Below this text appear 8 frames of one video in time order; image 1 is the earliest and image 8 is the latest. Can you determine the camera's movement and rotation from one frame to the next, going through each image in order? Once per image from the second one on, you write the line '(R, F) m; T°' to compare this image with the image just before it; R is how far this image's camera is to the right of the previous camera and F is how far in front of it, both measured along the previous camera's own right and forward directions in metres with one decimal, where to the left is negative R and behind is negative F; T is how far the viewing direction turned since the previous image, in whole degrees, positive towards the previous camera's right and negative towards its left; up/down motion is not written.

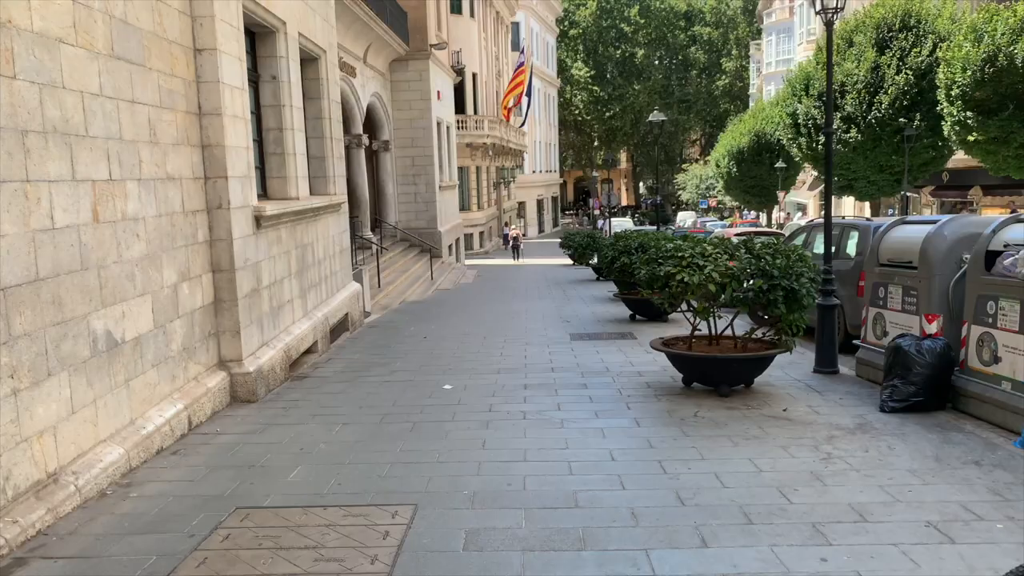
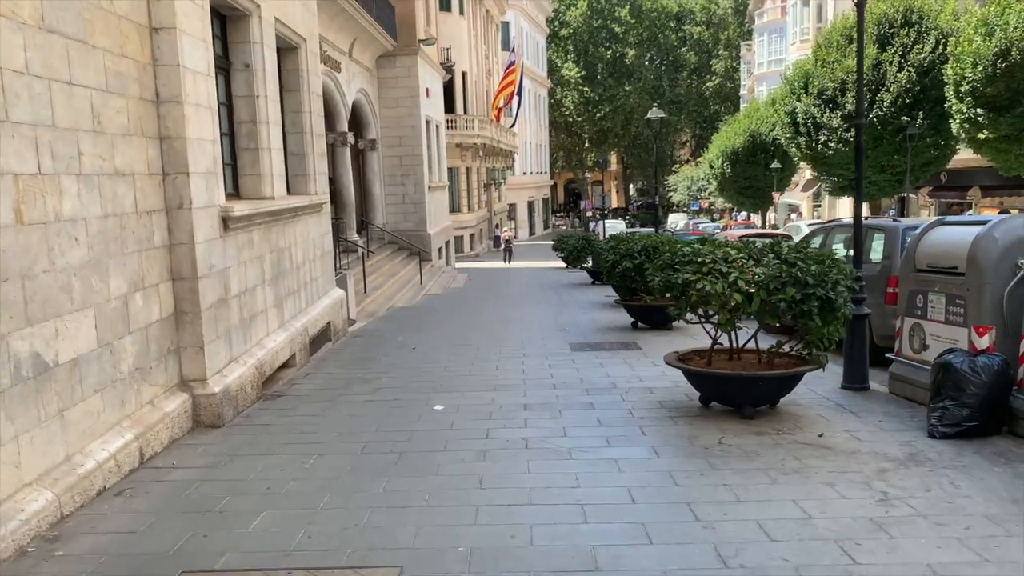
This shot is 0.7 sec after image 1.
(-0.1, +0.8) m; +1°
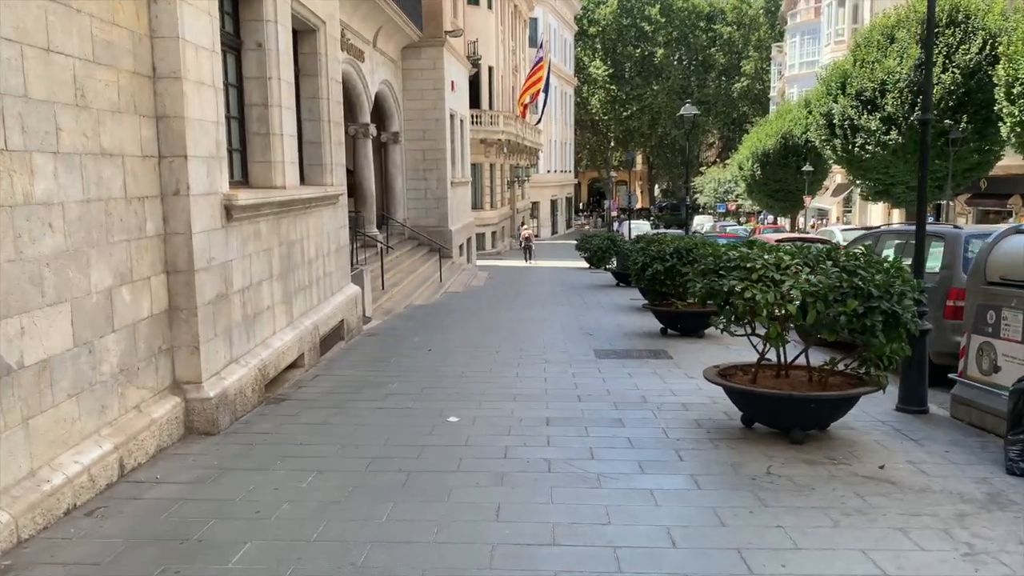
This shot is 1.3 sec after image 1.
(0.0, +0.7) m; -1°
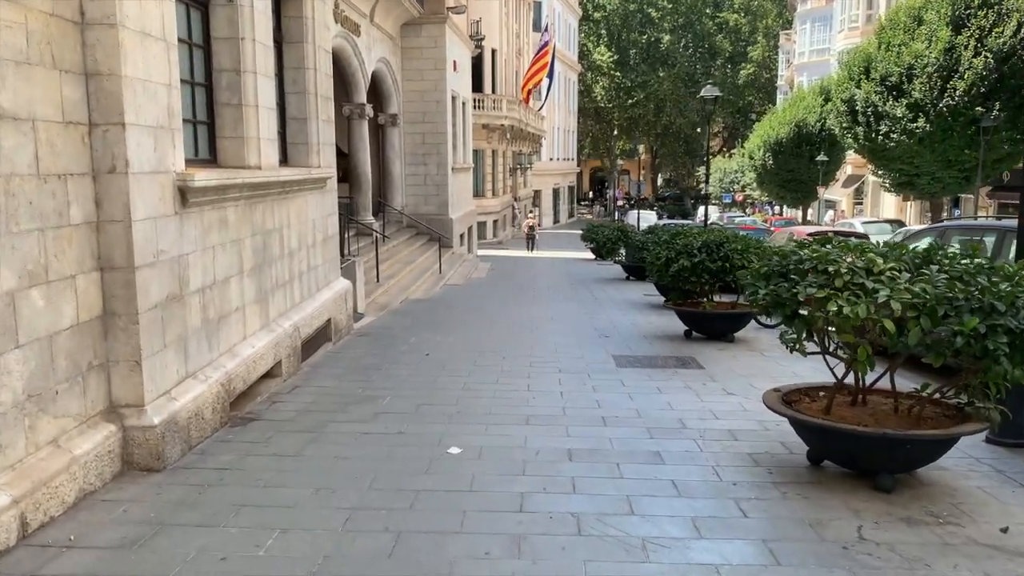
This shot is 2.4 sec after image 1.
(-0.1, +1.2) m; 0°
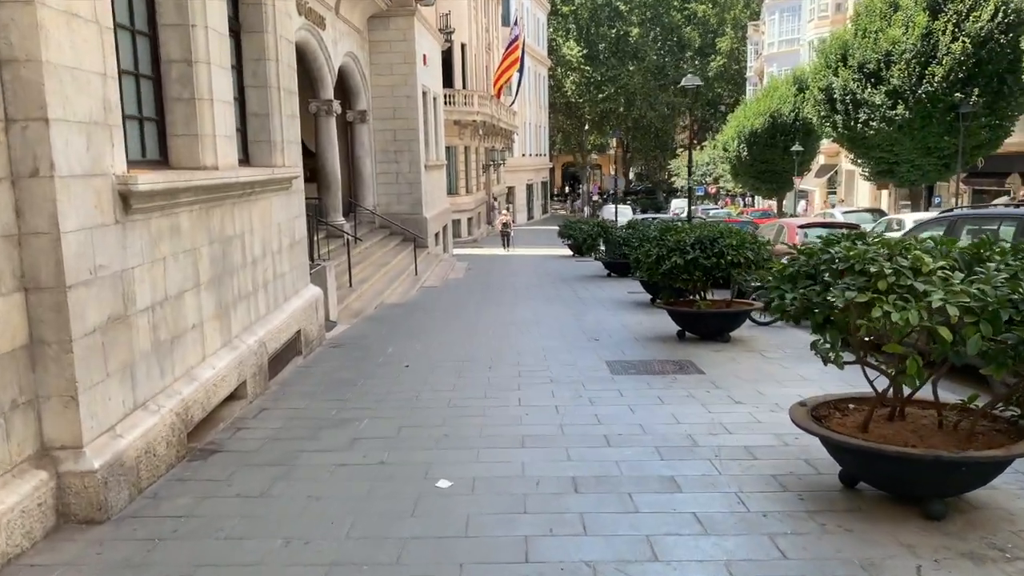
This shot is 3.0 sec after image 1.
(-0.1, +0.7) m; +2°
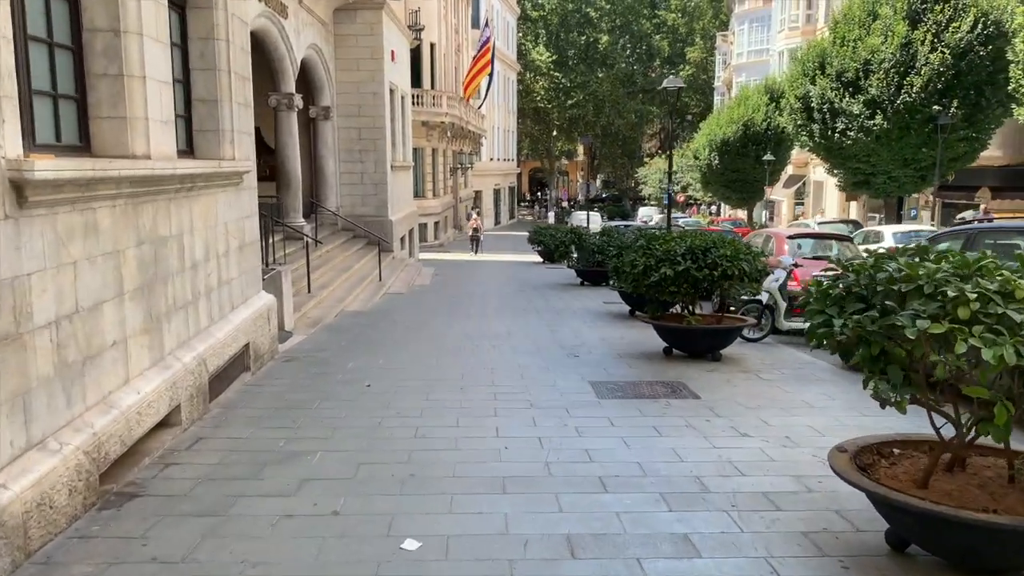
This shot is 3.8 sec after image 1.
(-0.1, +0.9) m; +3°
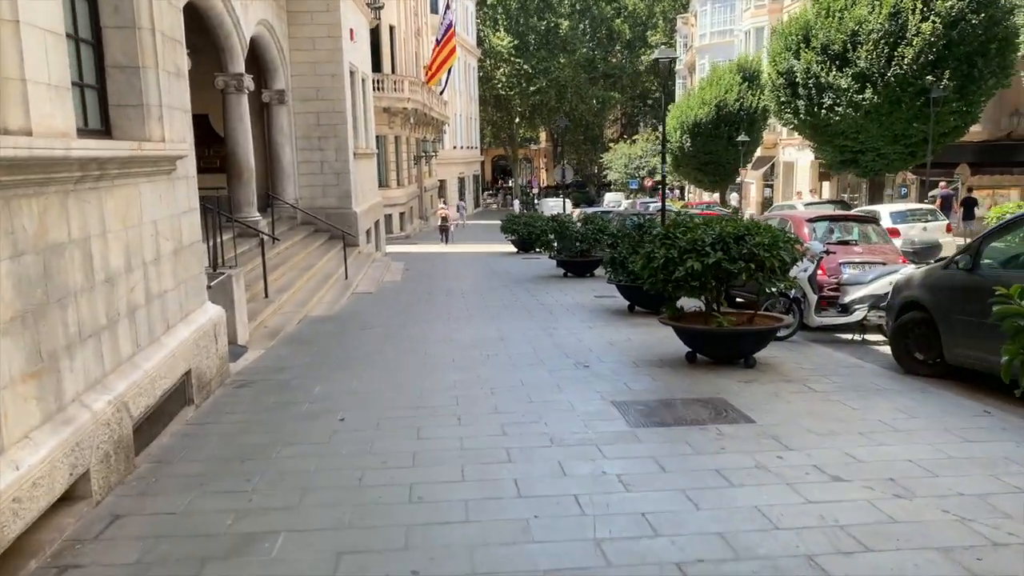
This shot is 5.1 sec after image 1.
(-0.3, +1.5) m; +3°
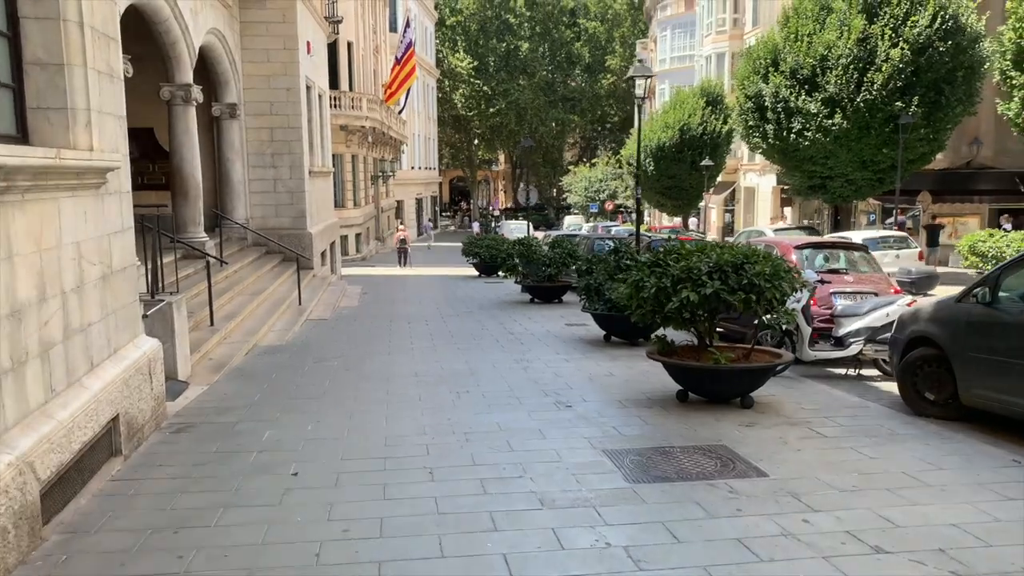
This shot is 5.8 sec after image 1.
(-0.2, +0.7) m; +3°
